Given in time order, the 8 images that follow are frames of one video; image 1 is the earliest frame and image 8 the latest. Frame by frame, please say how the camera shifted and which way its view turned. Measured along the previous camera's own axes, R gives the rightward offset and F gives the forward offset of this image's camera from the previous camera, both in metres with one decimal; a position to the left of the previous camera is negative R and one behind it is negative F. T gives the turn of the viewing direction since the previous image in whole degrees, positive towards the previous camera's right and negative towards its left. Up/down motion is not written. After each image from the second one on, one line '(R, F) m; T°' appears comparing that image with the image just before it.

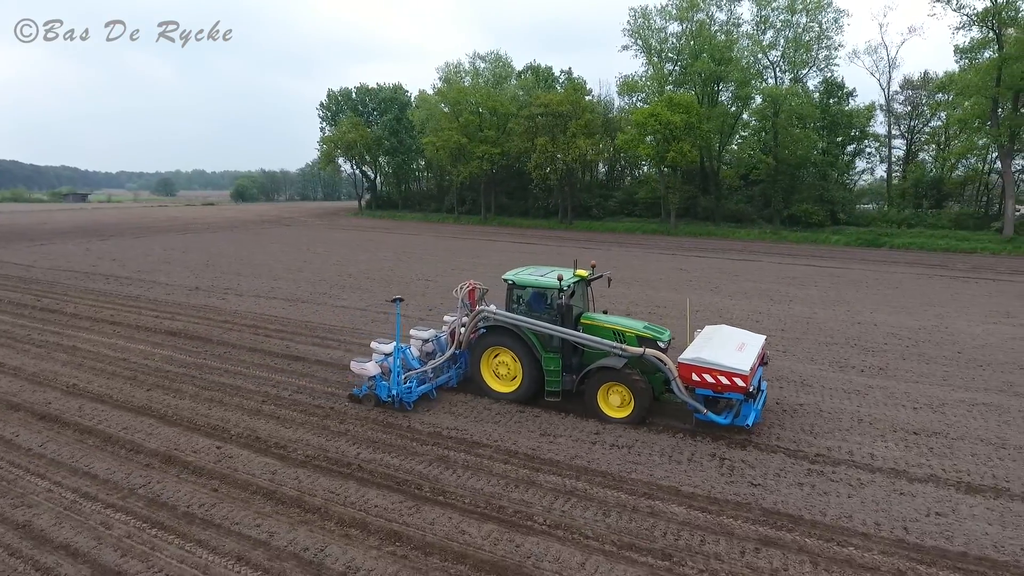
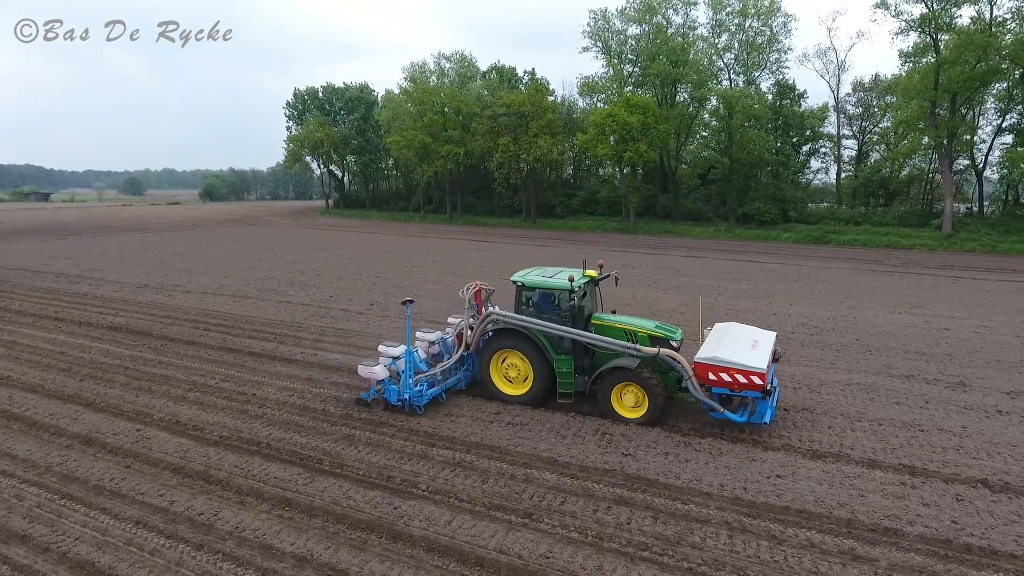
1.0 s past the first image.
(+0.8, -0.6) m; +2°
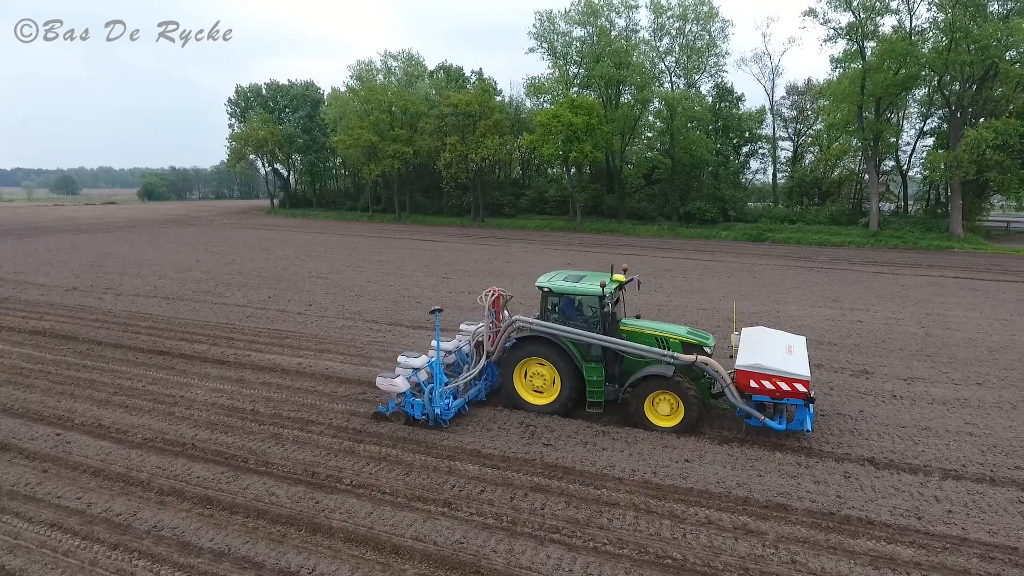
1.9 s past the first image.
(+0.3, -0.2) m; +4°
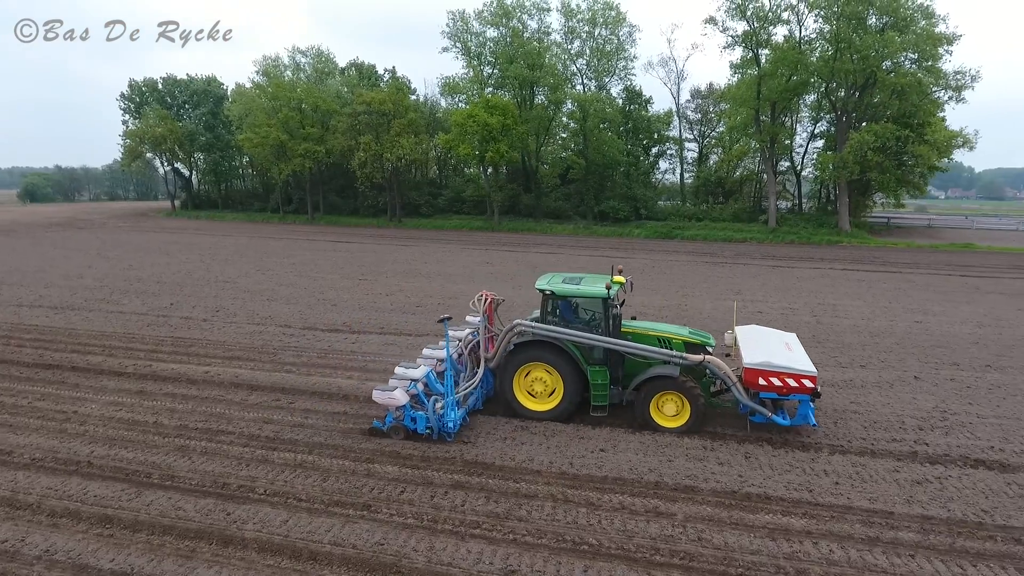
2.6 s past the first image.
(0.0, -0.1) m; +7°
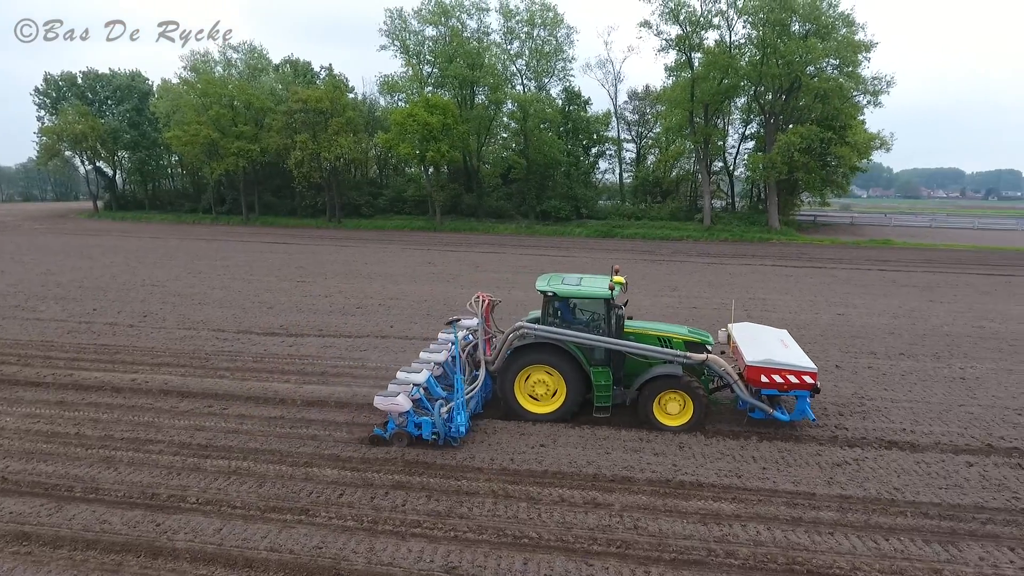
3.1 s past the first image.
(+0.1, 0.0) m; +5°
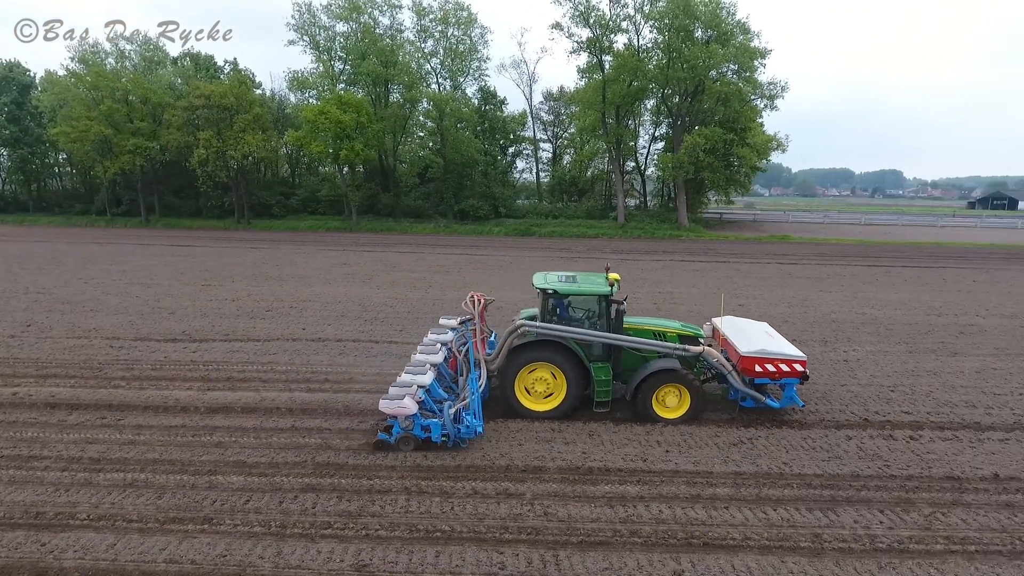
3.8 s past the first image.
(+0.1, -0.1) m; +7°
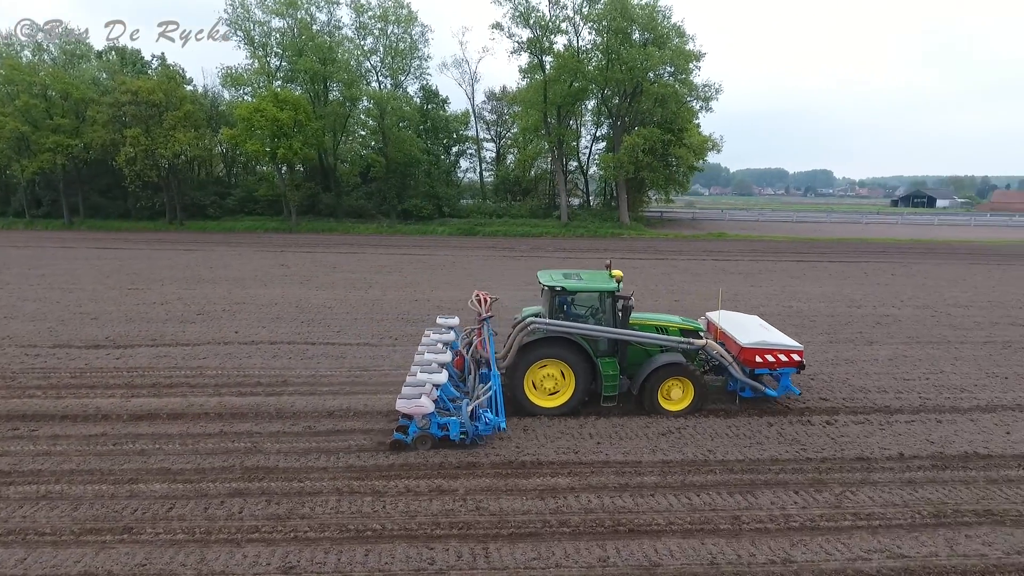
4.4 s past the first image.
(-1.5, -0.2) m; +6°
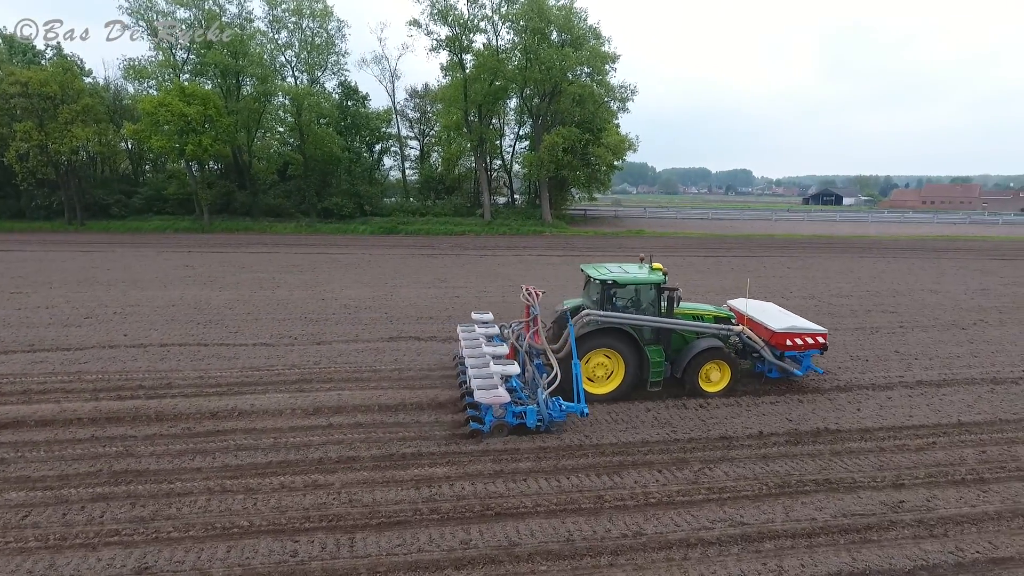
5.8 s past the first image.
(+0.9, -0.3) m; +6°
